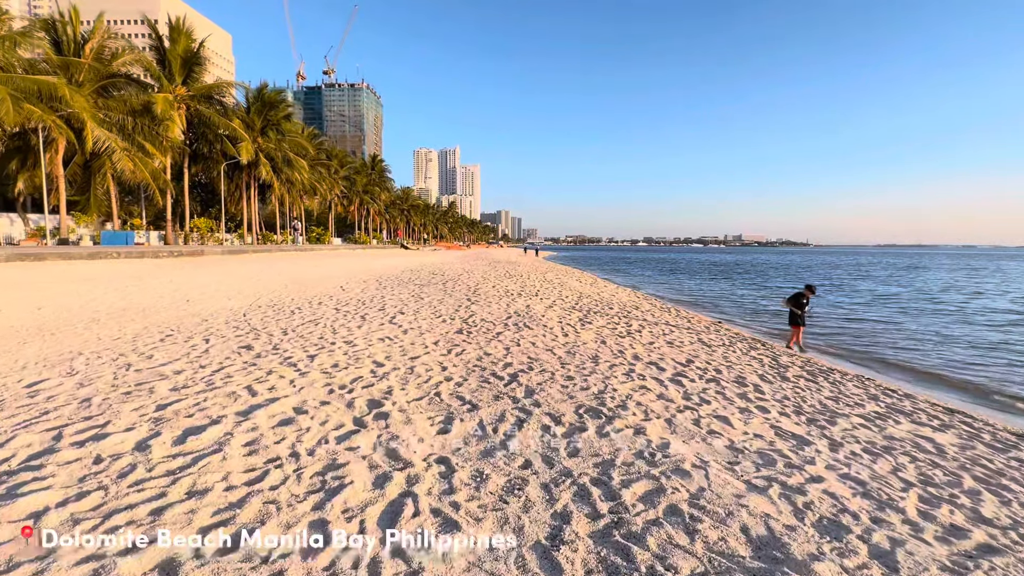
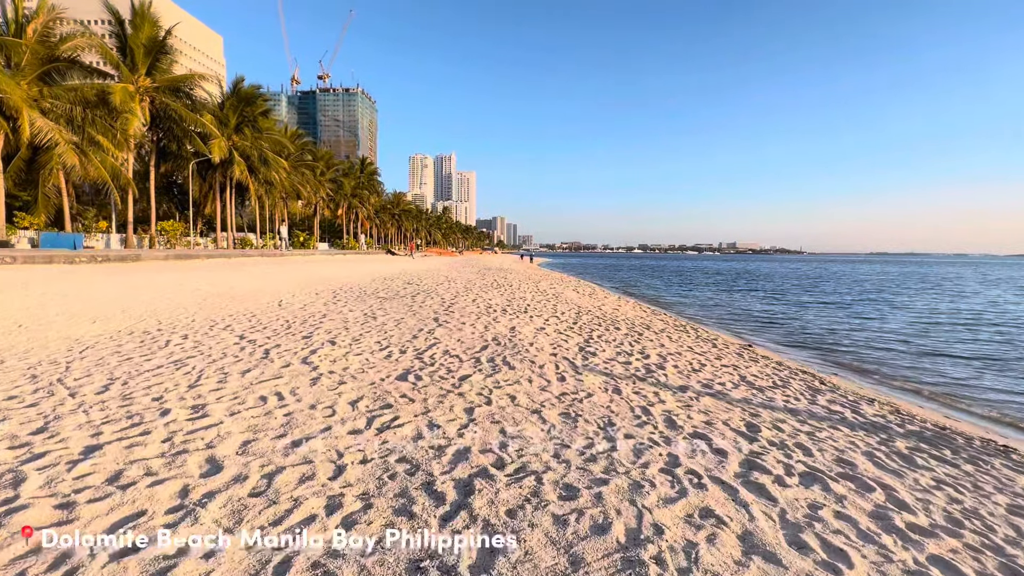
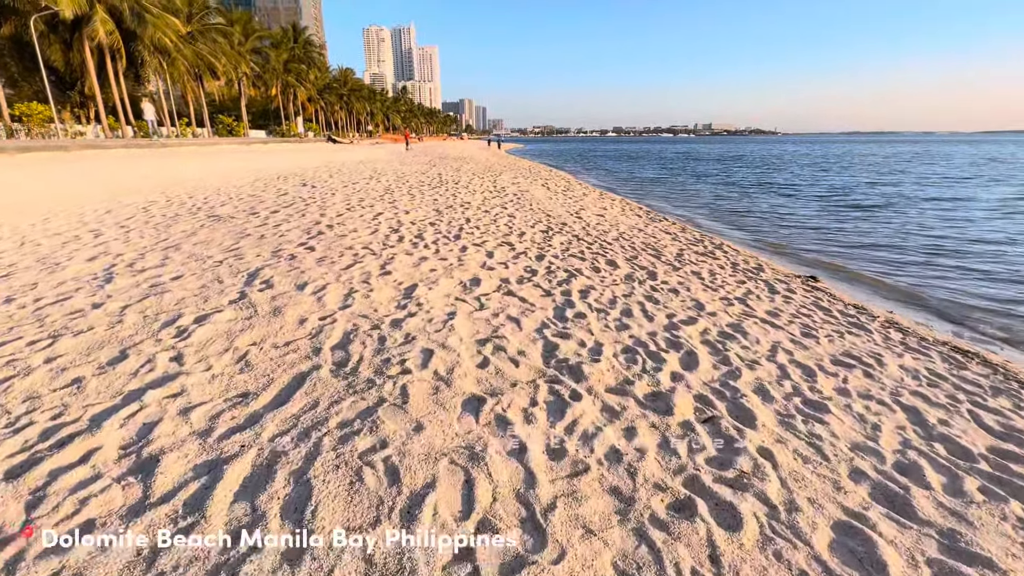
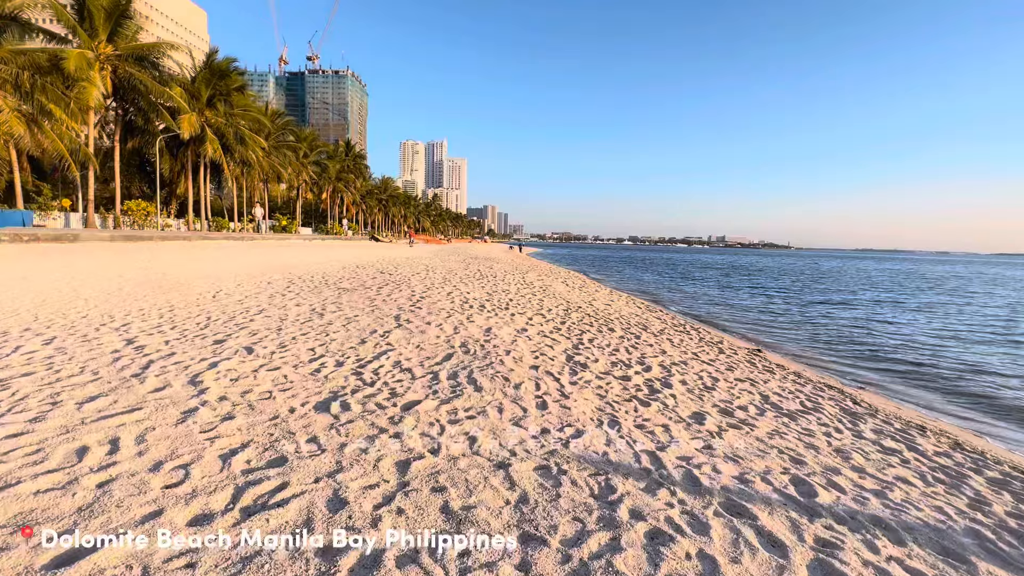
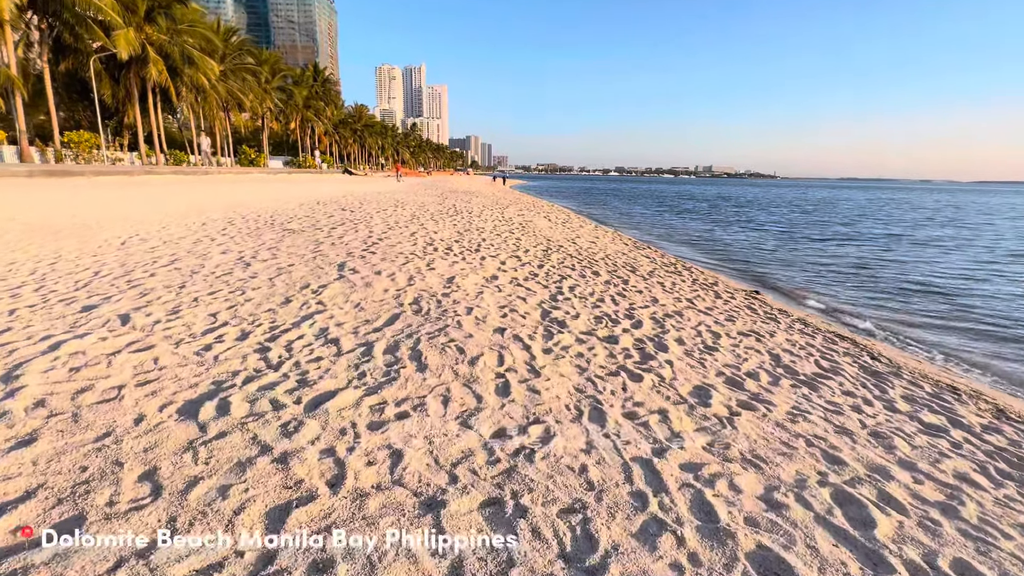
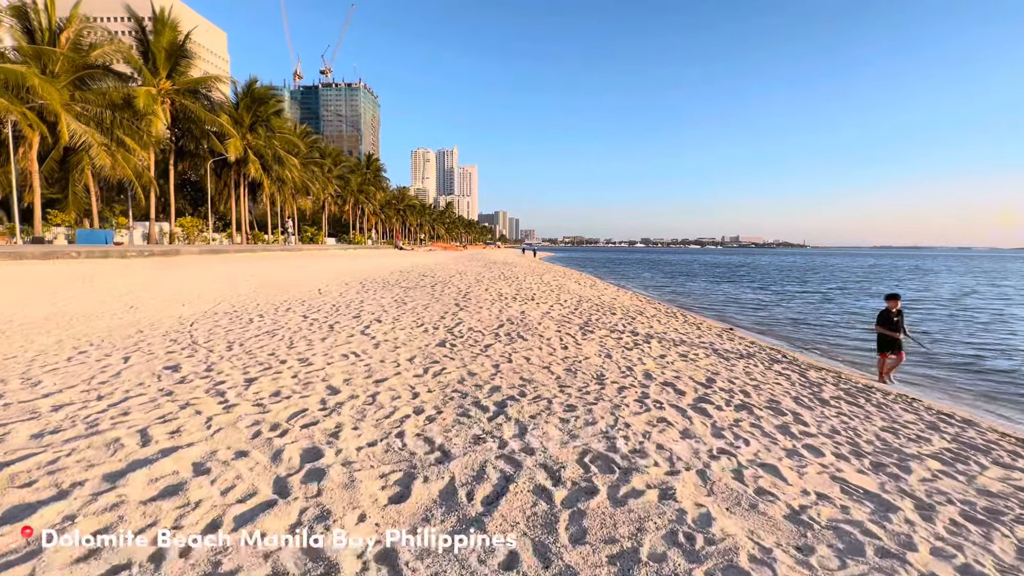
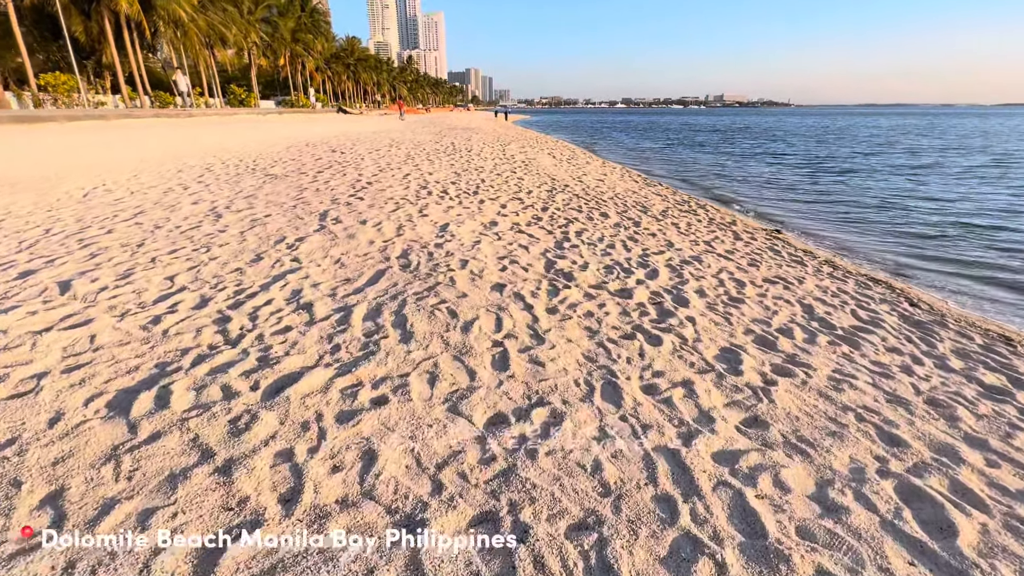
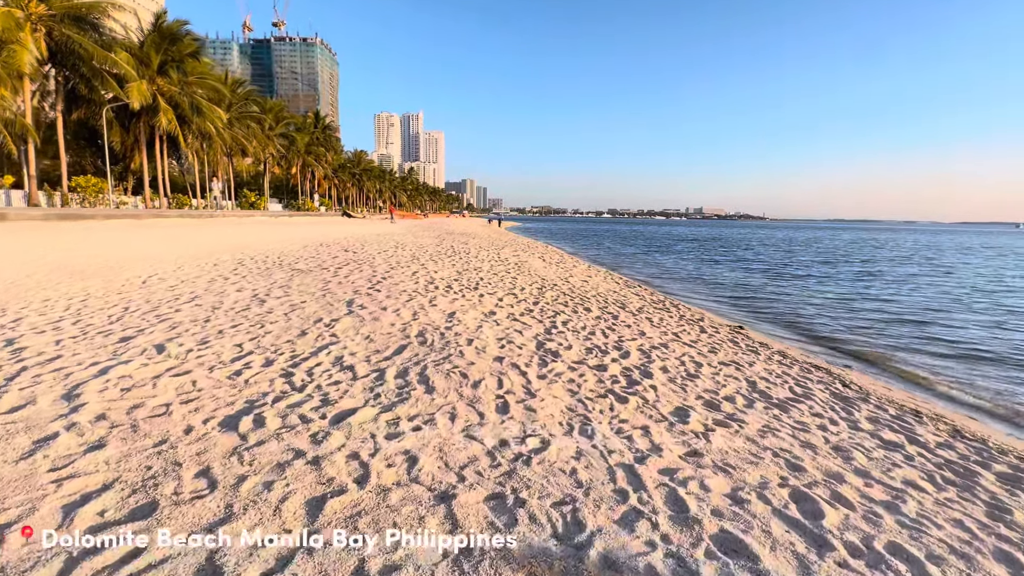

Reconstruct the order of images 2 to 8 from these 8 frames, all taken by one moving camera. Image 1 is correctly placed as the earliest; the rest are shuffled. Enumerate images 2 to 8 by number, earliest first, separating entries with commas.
6, 2, 4, 8, 5, 7, 3
